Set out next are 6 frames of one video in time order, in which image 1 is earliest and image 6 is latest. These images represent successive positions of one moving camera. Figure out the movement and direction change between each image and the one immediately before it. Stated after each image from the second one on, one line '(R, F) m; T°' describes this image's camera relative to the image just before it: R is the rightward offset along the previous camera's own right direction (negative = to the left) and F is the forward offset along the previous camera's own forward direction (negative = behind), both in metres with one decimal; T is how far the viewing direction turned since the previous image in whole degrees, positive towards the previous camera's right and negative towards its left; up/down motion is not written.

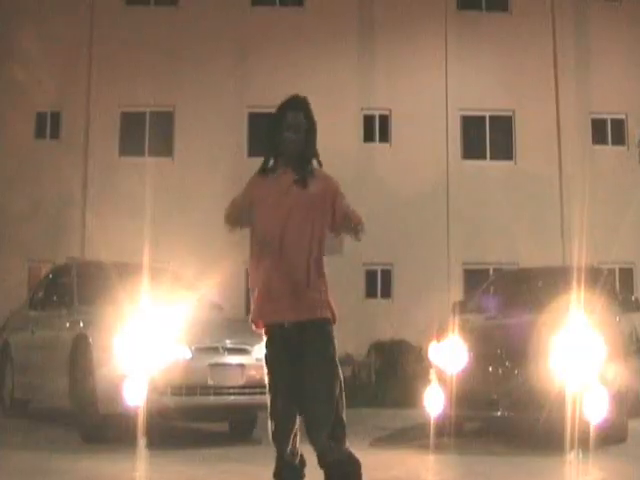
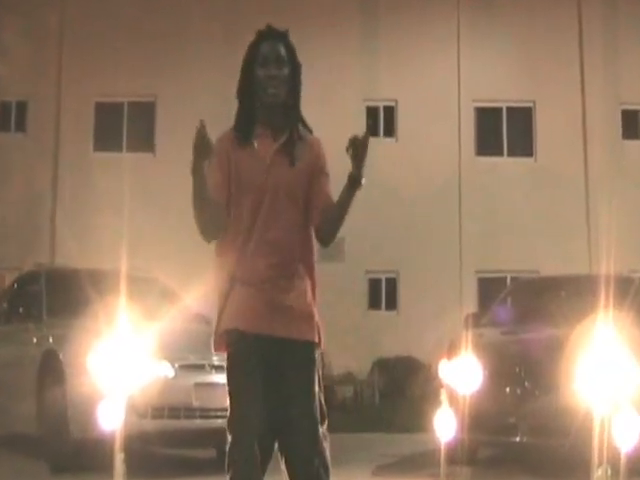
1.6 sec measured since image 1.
(+0.1, +1.0) m; -1°
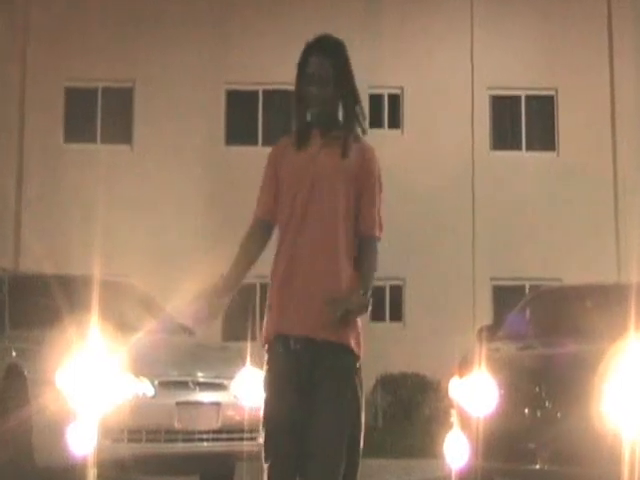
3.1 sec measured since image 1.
(+0.1, +0.9) m; -1°
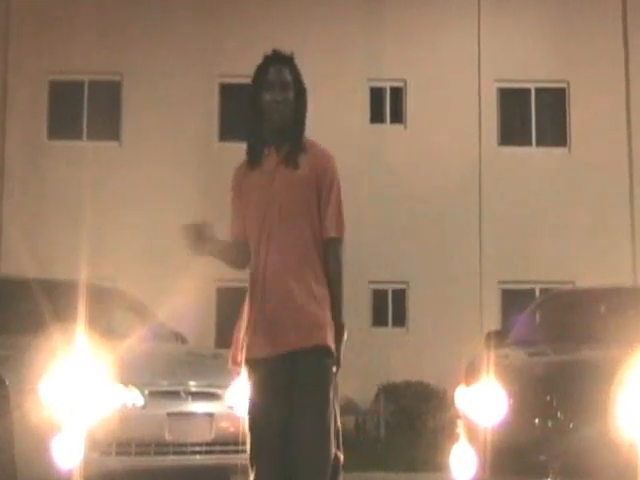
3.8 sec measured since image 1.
(0.0, +0.4) m; 0°
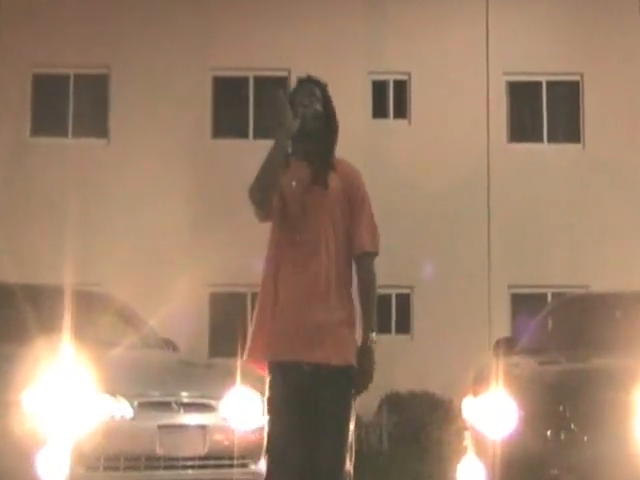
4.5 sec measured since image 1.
(+0.1, +0.4) m; 0°
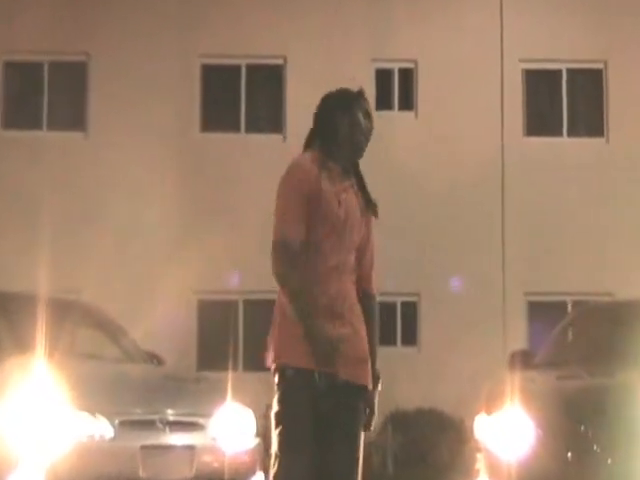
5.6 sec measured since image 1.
(+0.1, +0.6) m; 0°
